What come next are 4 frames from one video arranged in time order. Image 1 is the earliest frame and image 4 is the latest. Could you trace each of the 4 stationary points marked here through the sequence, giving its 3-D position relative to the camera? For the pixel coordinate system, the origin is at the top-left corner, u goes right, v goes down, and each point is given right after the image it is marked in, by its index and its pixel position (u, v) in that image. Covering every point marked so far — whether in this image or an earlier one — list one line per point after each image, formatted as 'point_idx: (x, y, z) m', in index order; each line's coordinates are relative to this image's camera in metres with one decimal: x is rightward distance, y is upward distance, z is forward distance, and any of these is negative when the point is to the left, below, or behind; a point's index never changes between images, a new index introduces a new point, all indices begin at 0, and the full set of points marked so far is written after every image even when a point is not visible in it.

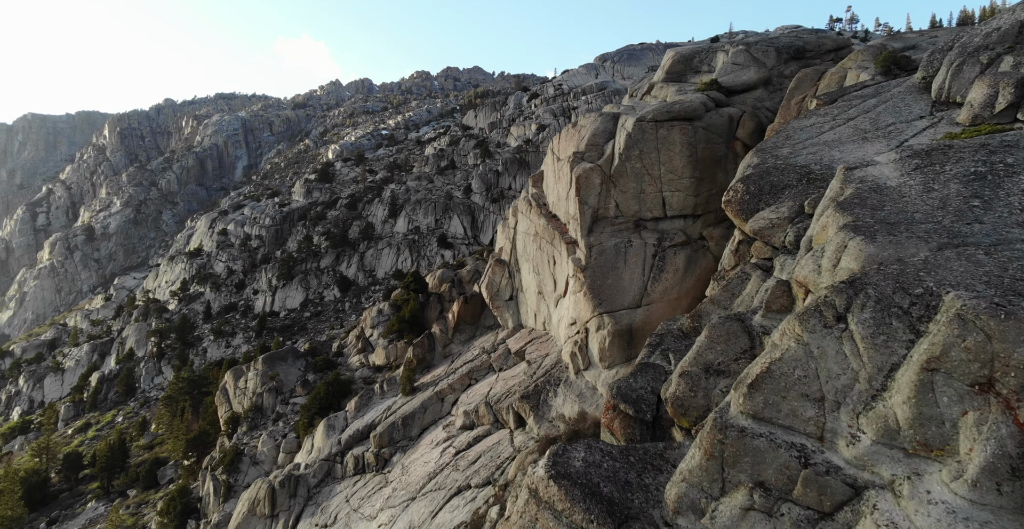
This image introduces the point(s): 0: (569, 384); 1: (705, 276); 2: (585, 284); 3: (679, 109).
0: (+1.7, -3.6, +19.8) m
1: (+5.7, -0.4, +19.2) m
2: (+2.2, -0.6, +19.9) m
3: (+4.9, +4.6, +19.3) m
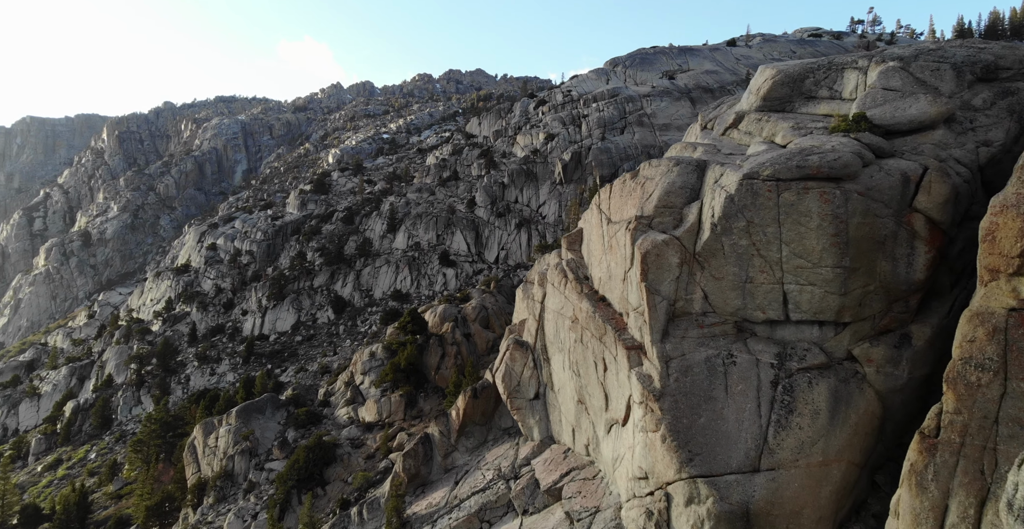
0: (+2.5, -6.2, +12.8) m
1: (+6.4, -2.9, +12.2) m
2: (+3.0, -3.1, +12.9) m
3: (+5.7, +2.0, +12.3) m
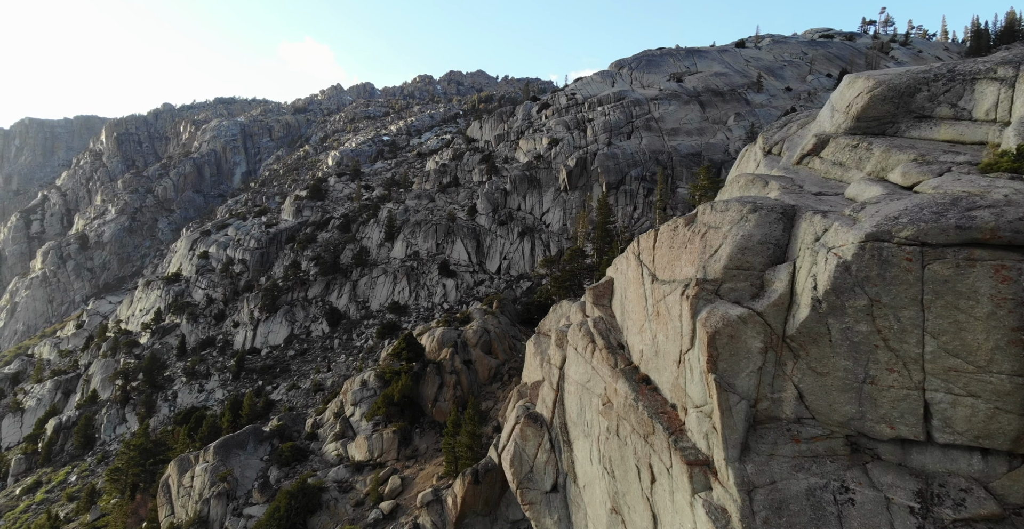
0: (+2.8, -7.5, +8.8) m
1: (+6.7, -4.3, +8.2) m
2: (+3.2, -4.5, +8.9) m
3: (+6.0, +0.7, +8.3) m
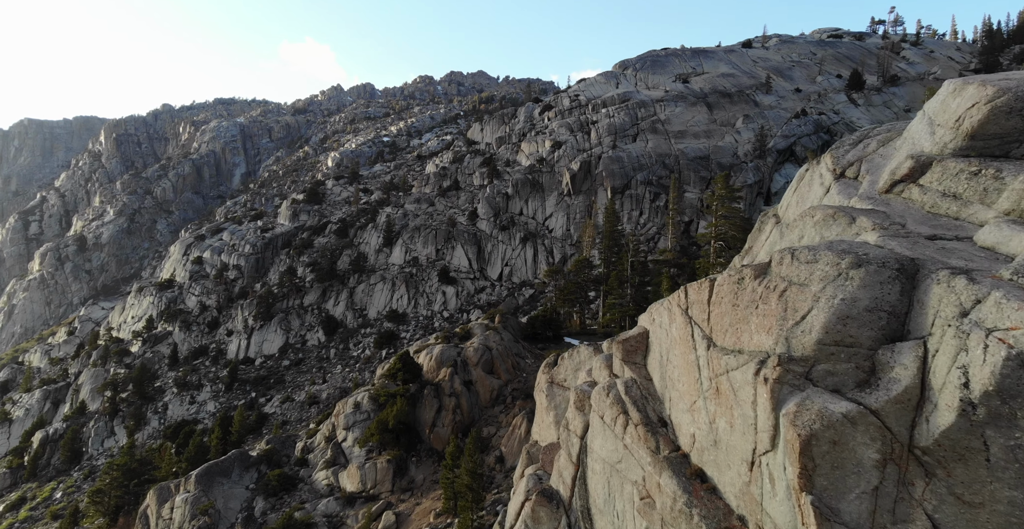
0: (+3.0, -8.4, +5.9) m
1: (+6.9, -5.2, +5.3) m
2: (+3.4, -5.4, +6.0) m
3: (+6.2, -0.2, +5.4) m
